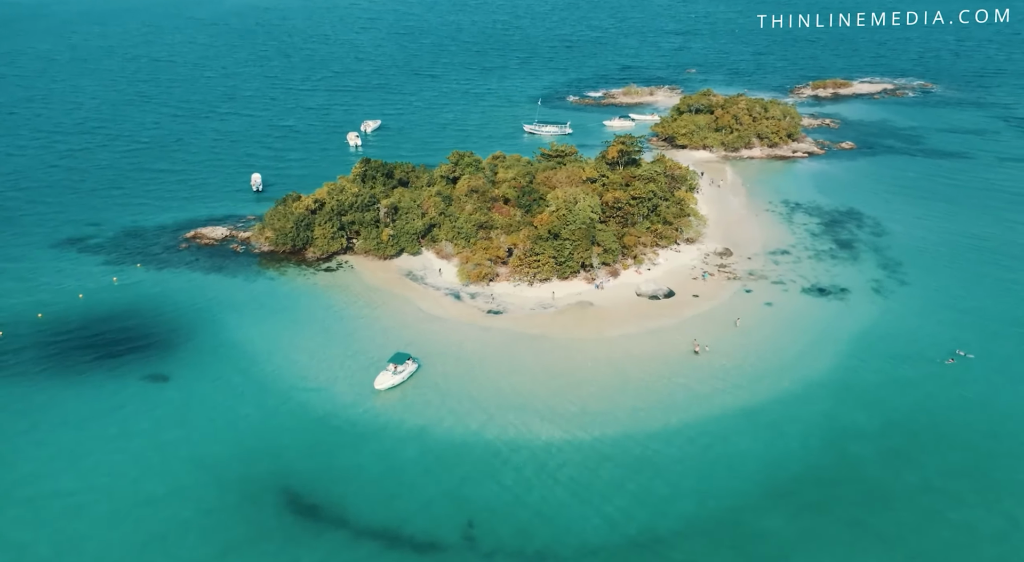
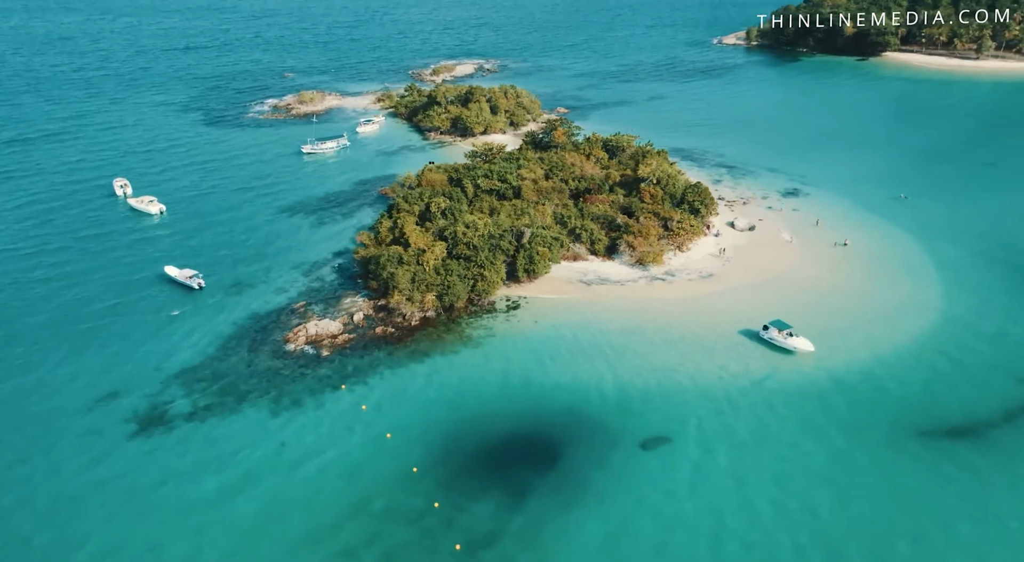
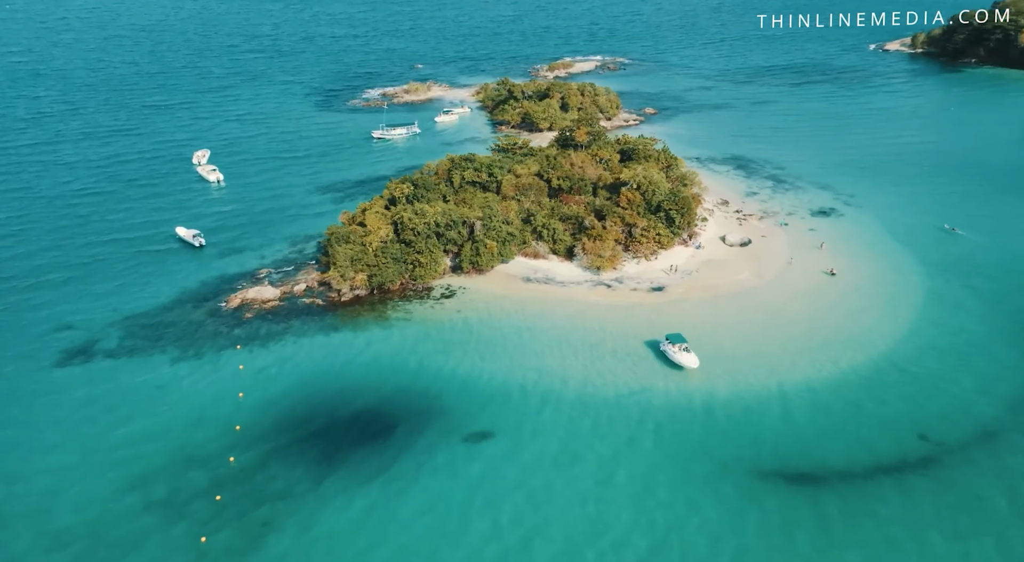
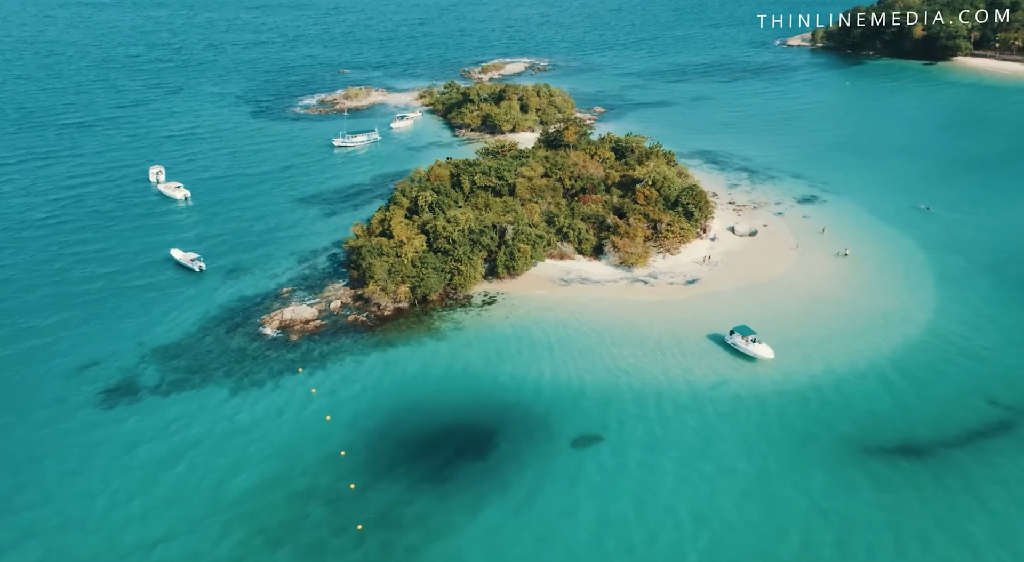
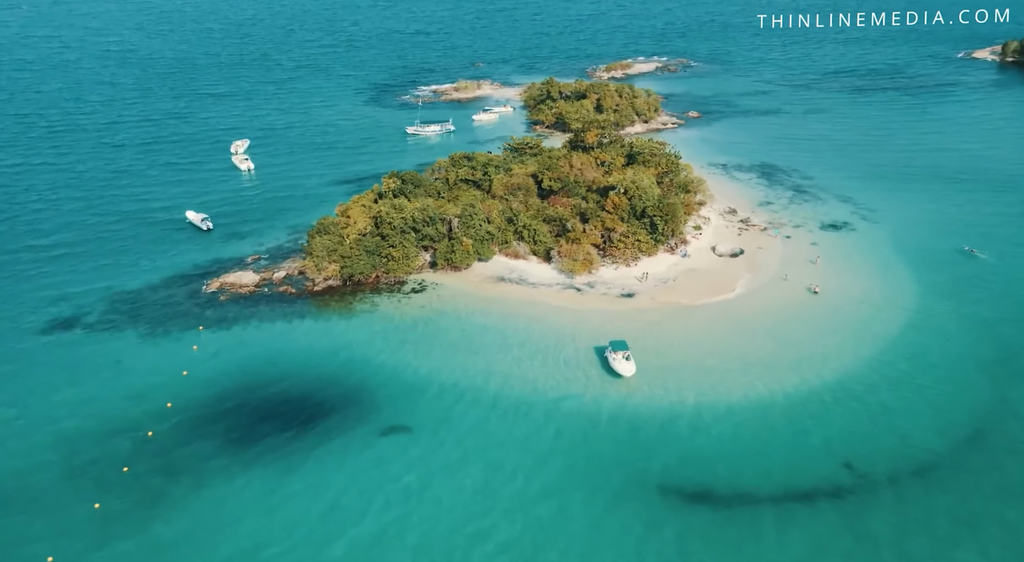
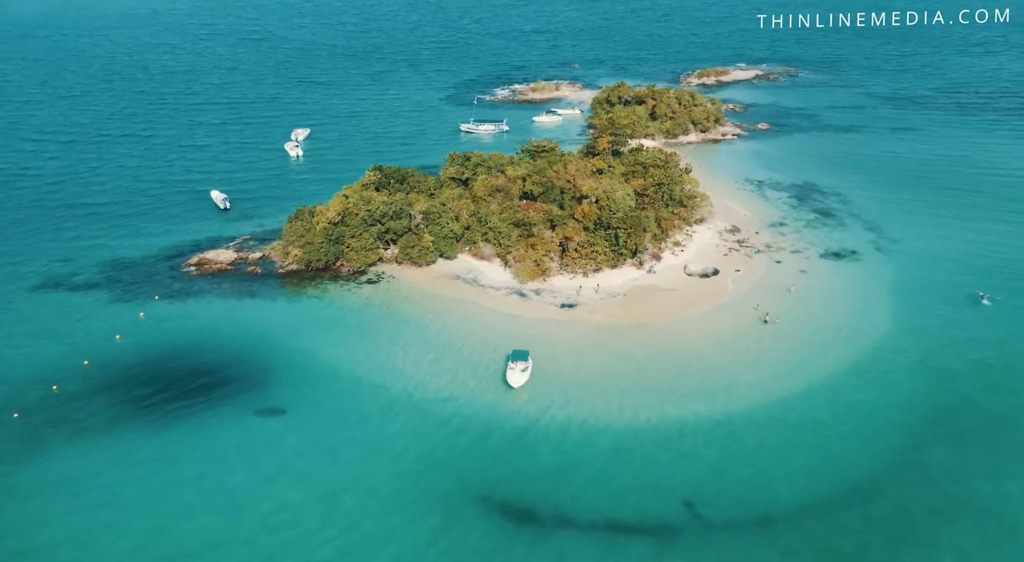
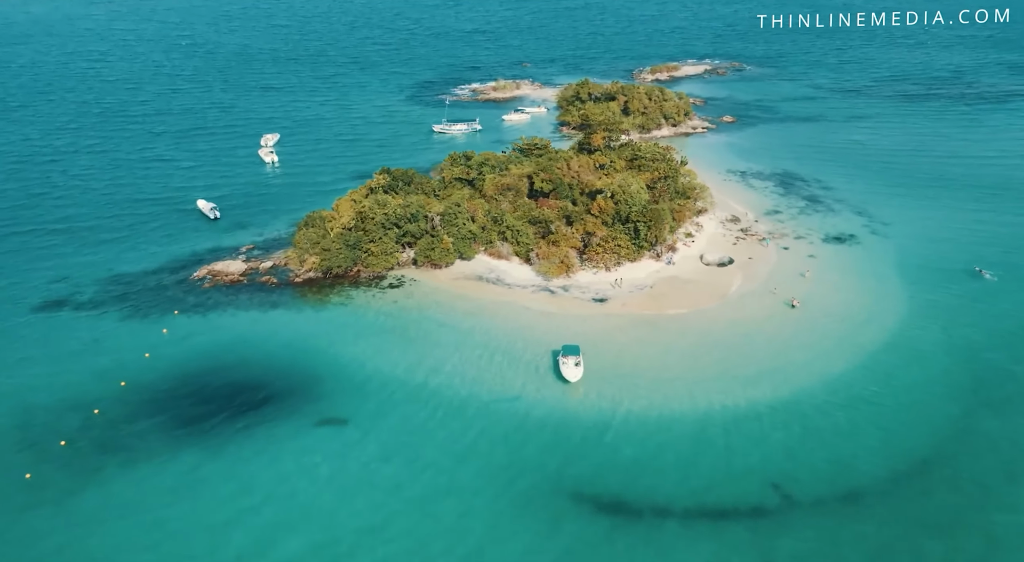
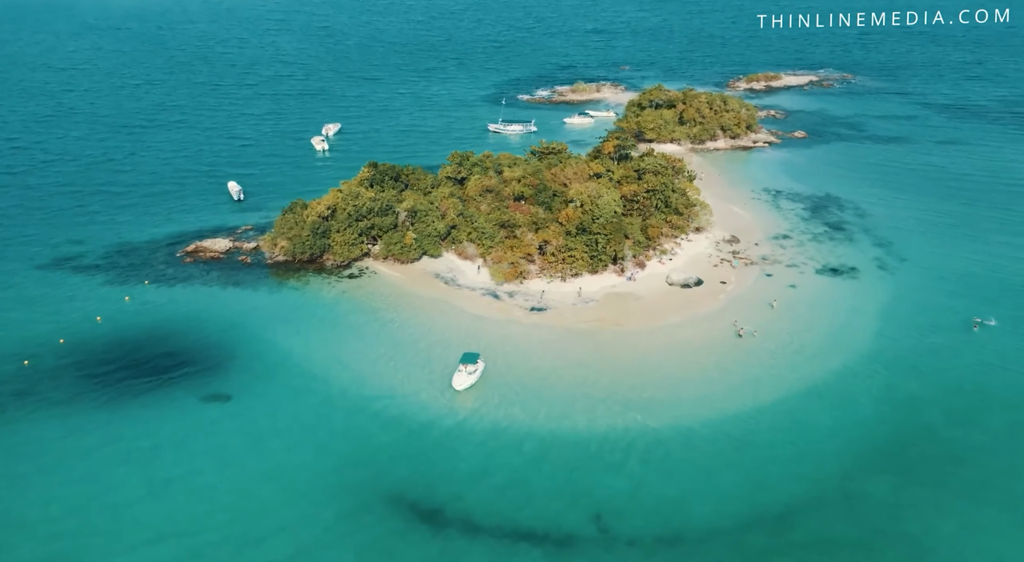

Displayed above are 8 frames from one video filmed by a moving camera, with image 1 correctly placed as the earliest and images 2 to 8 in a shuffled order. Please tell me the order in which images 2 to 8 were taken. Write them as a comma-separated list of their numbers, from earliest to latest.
8, 6, 7, 5, 3, 4, 2
